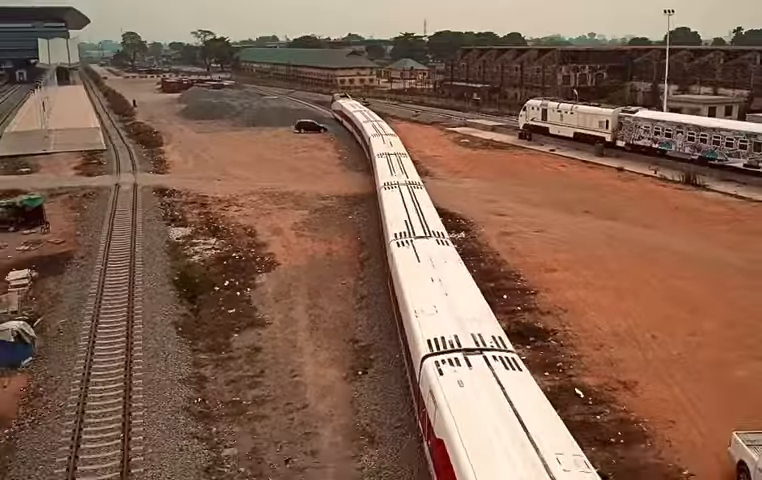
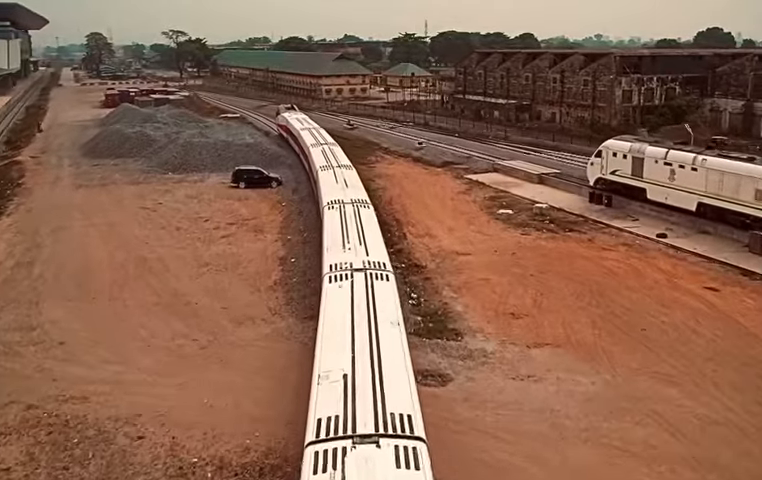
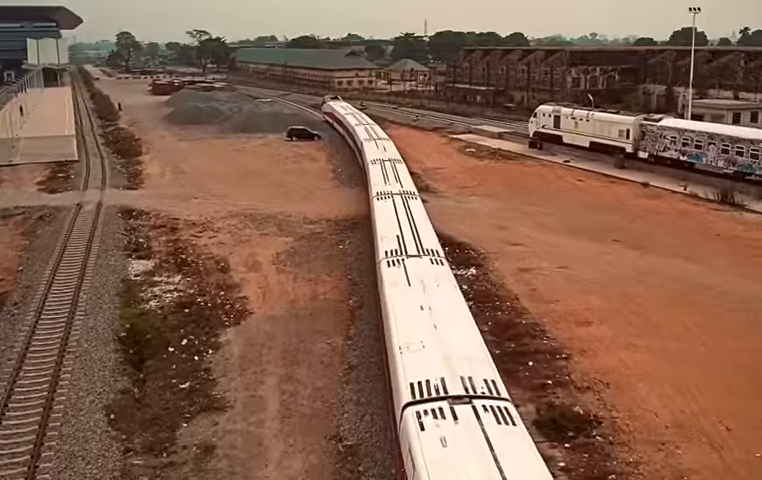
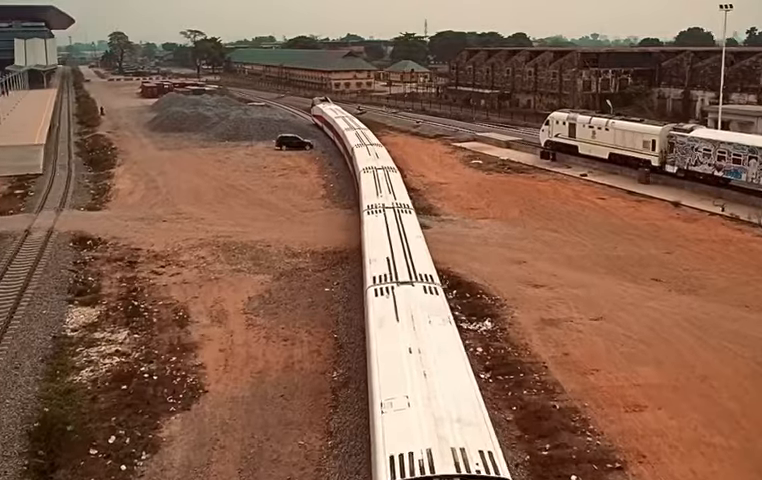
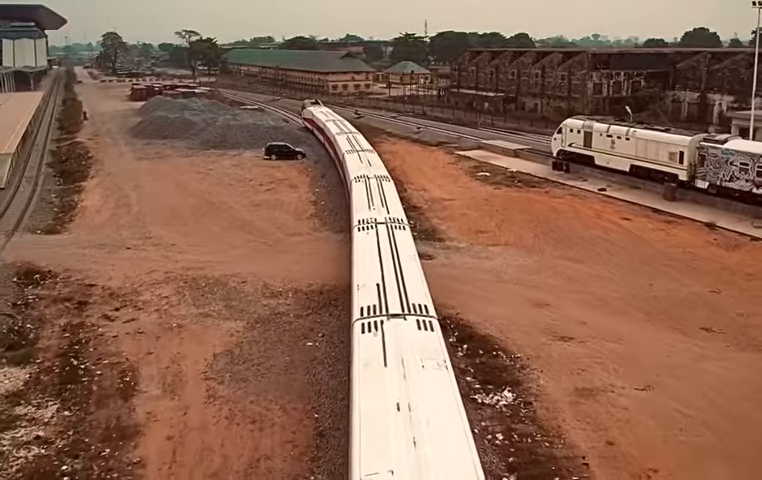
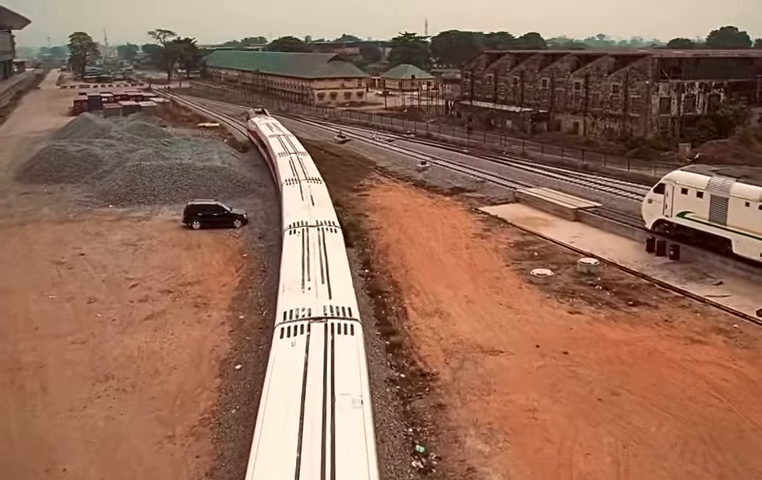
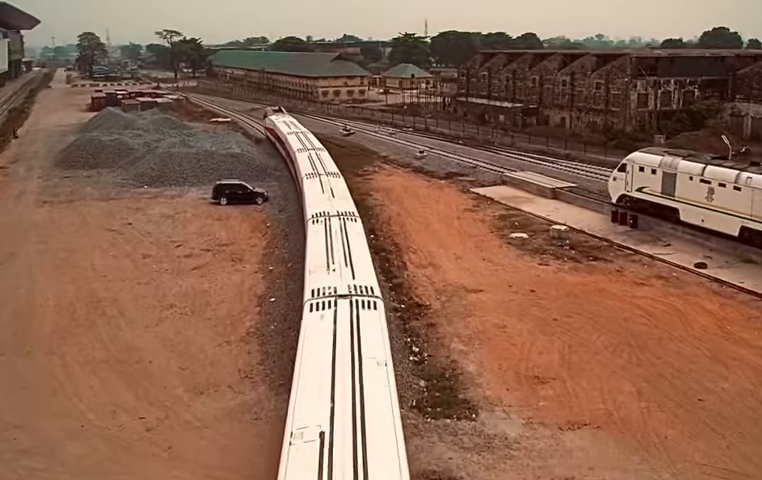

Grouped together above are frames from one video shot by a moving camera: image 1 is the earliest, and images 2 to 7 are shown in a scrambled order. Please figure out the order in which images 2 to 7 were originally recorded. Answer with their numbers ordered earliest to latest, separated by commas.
3, 4, 5, 2, 7, 6
